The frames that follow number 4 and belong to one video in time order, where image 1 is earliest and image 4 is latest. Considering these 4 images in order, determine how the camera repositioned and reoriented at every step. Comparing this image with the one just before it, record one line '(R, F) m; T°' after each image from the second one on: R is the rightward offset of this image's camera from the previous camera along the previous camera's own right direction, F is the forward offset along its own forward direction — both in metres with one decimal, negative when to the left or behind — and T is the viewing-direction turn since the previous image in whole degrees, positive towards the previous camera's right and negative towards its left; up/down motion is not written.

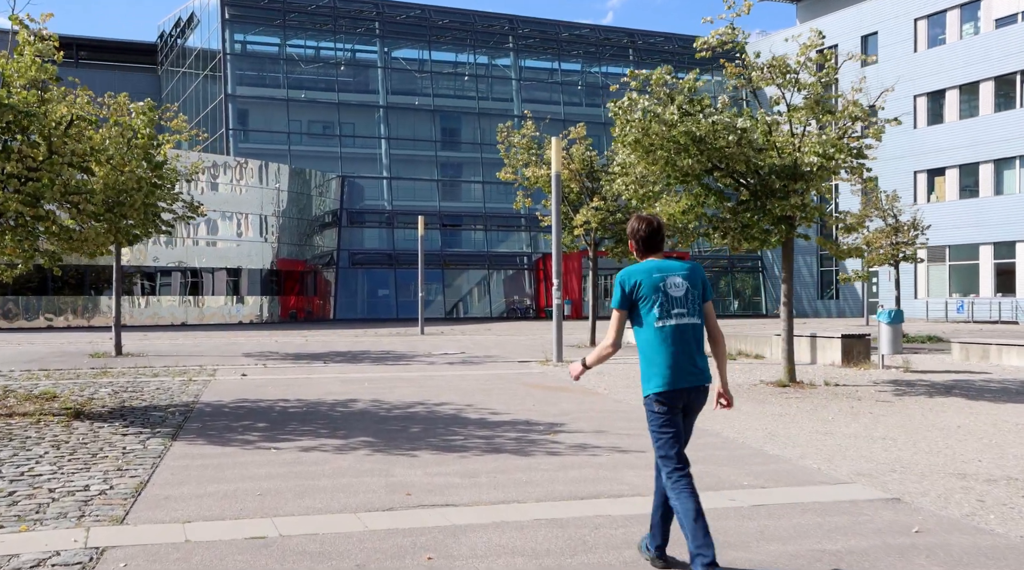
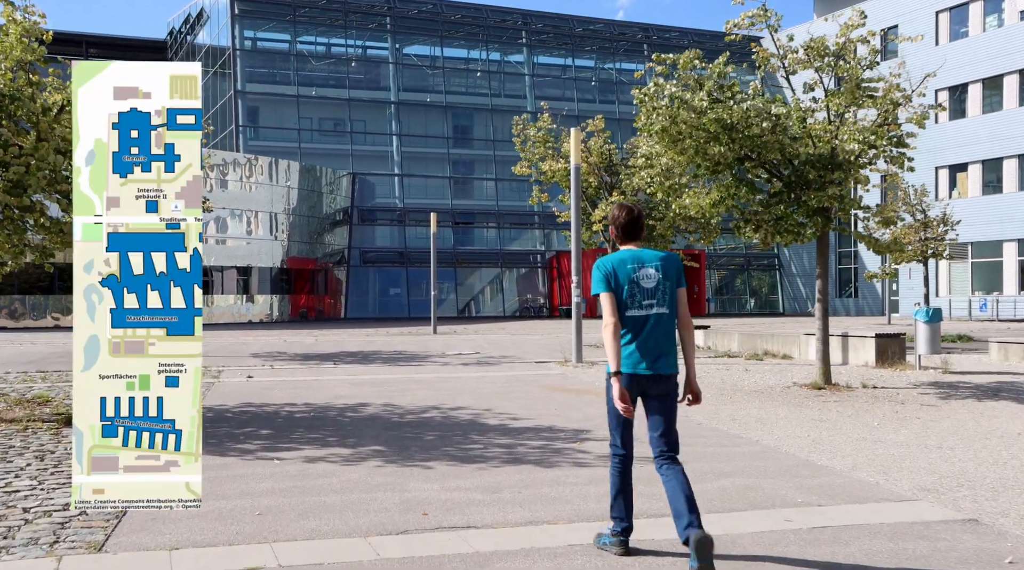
(-0.1, +0.7) m; -1°
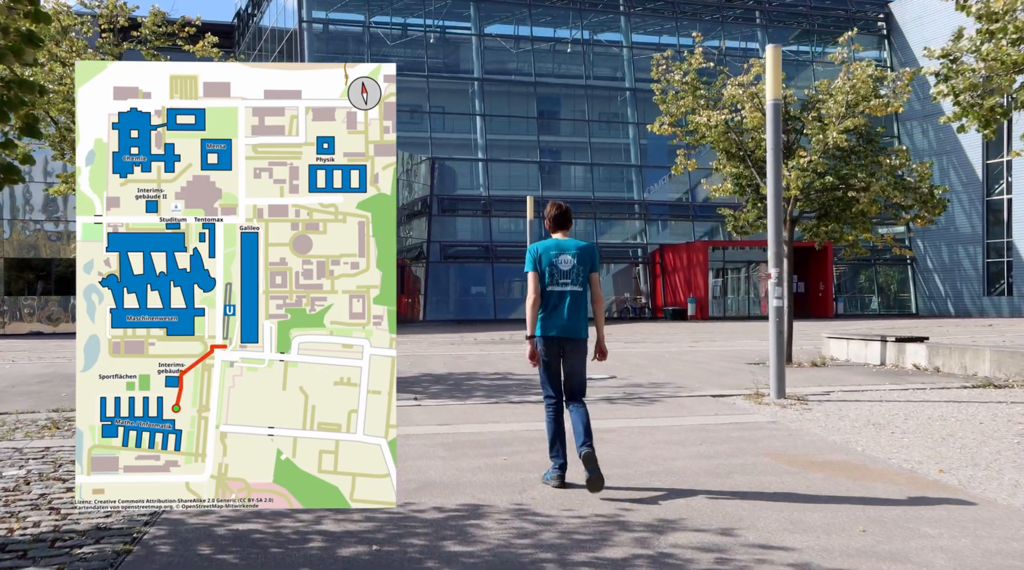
(-1.0, +5.4) m; -5°
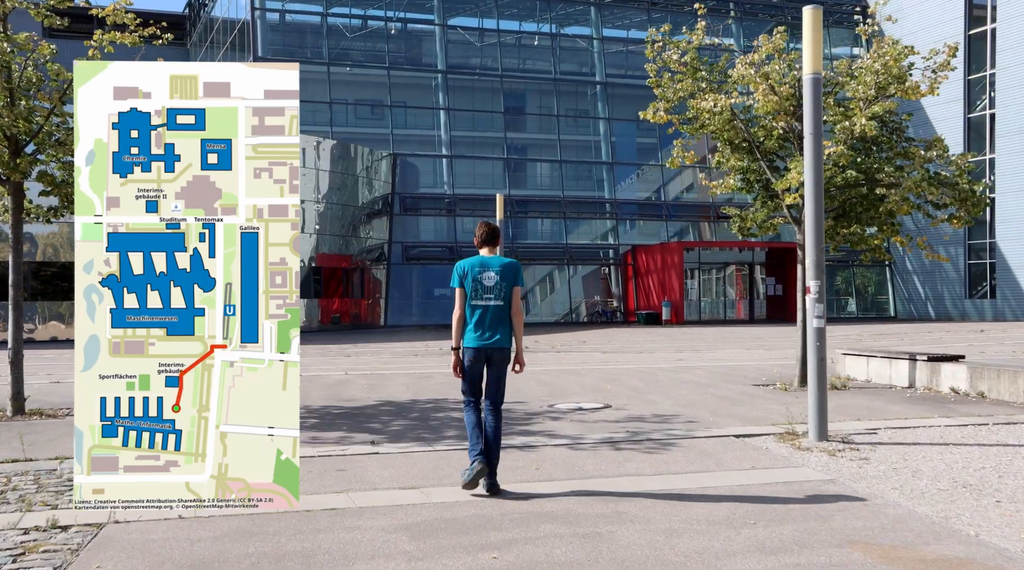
(-0.2, +2.2) m; +2°
